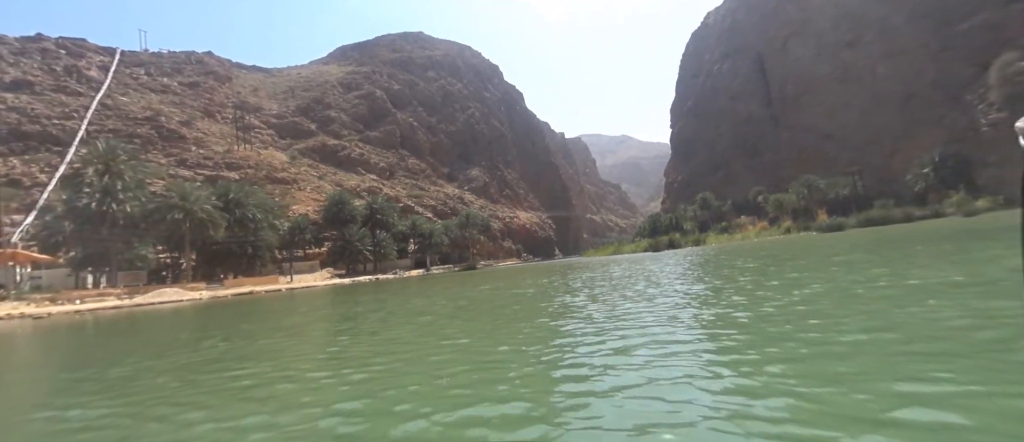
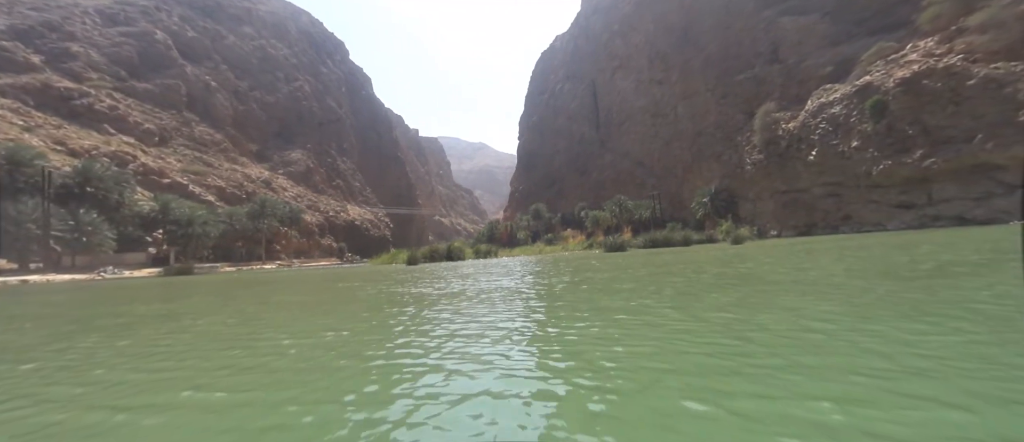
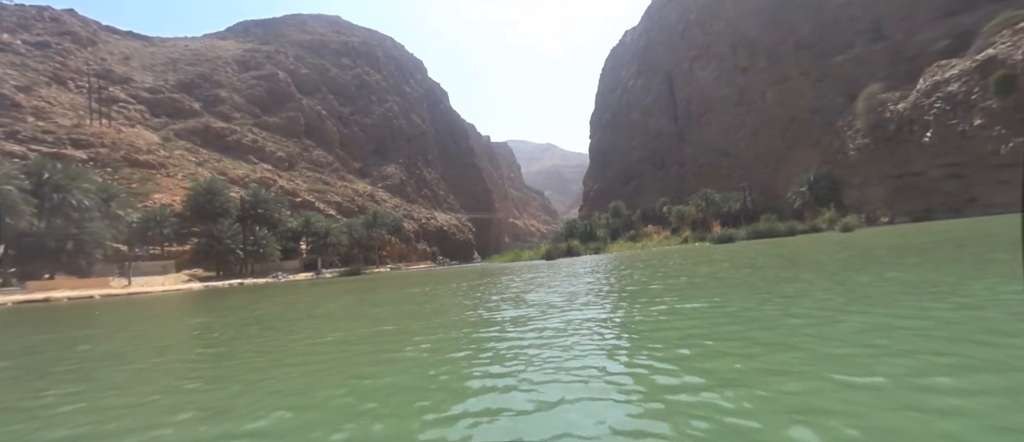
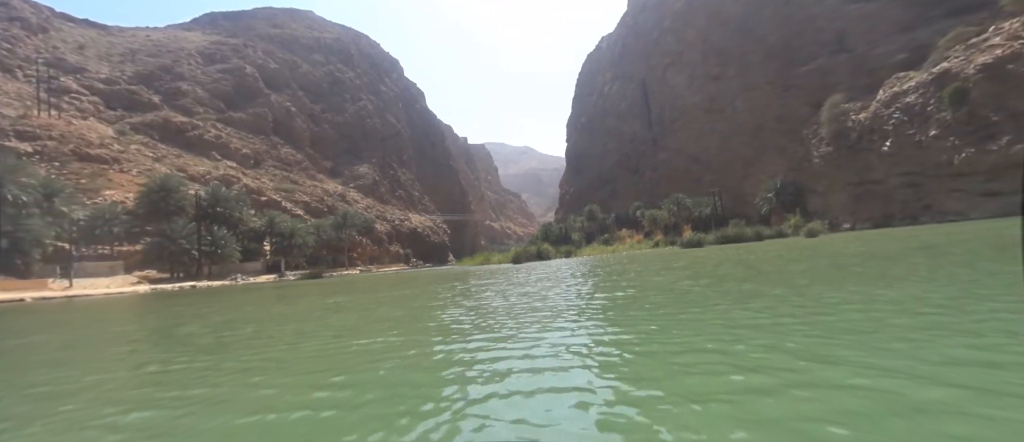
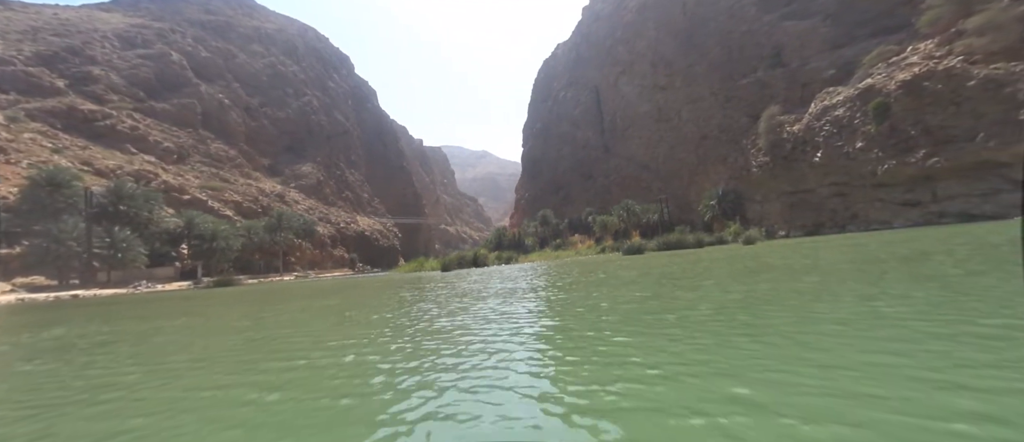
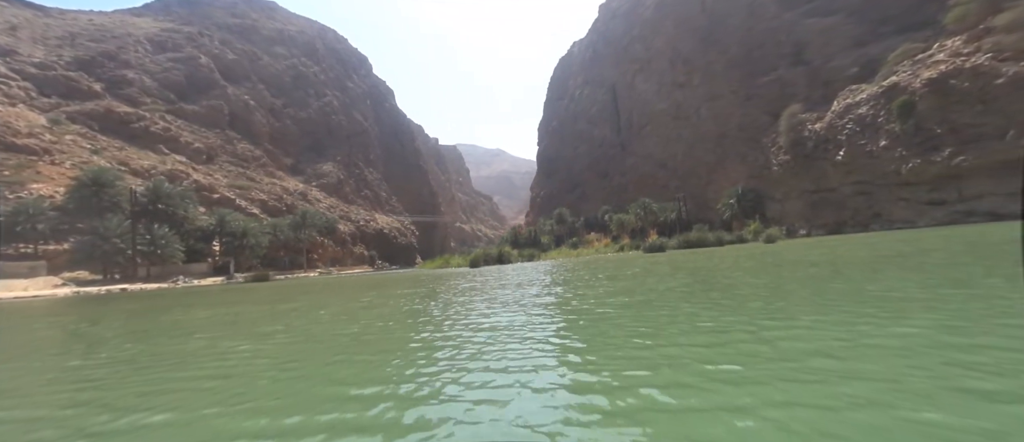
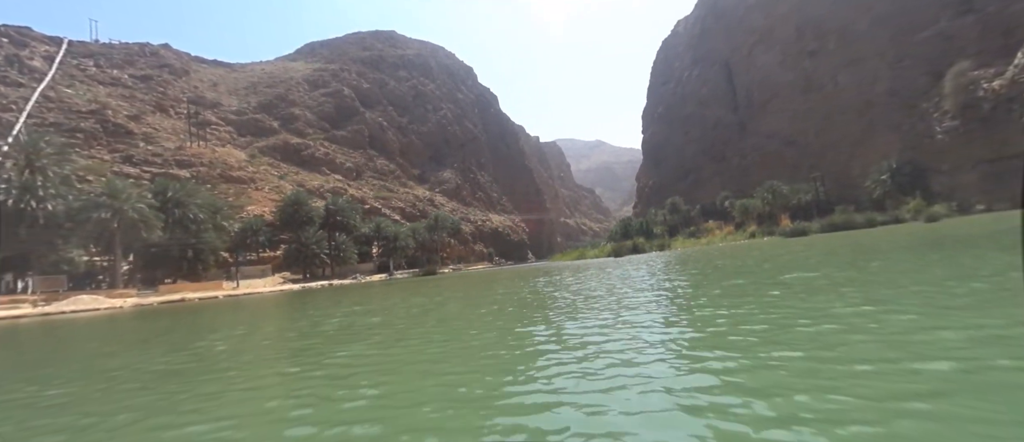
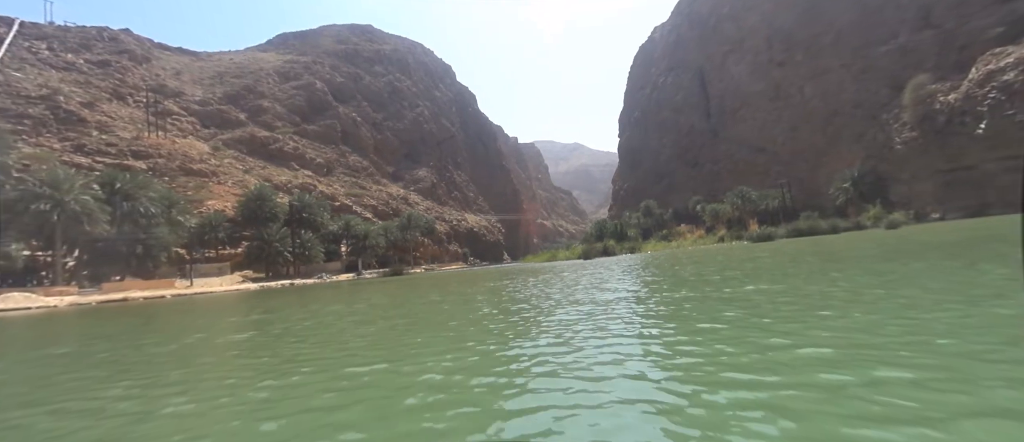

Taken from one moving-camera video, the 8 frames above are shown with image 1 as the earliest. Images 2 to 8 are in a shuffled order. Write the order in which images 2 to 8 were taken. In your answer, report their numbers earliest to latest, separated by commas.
7, 8, 3, 4, 6, 5, 2
